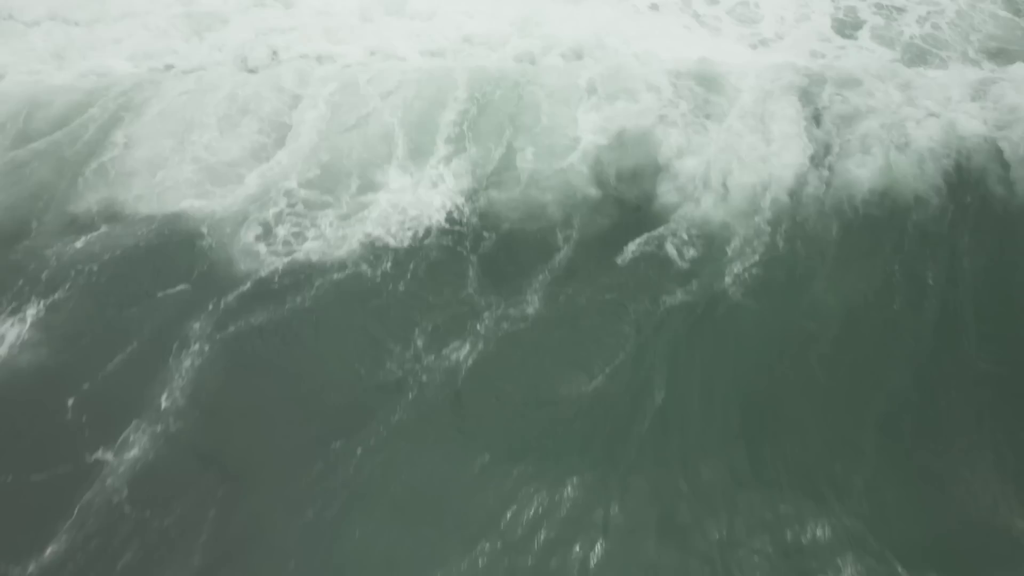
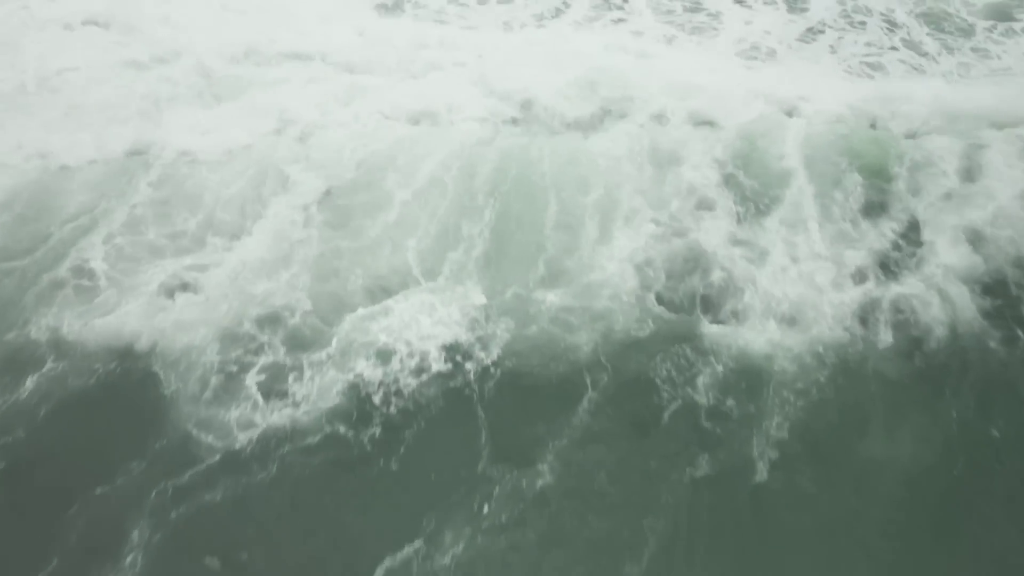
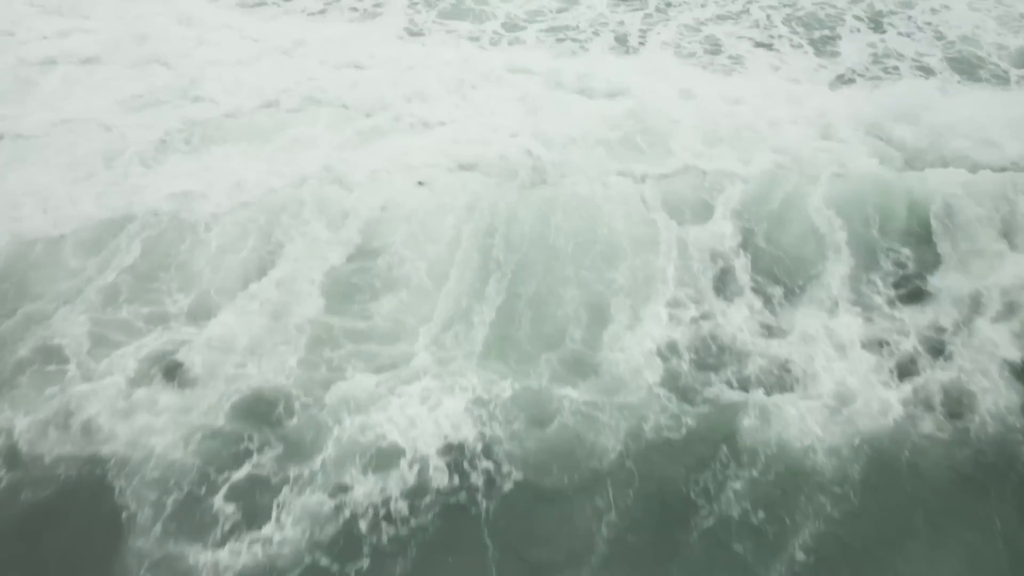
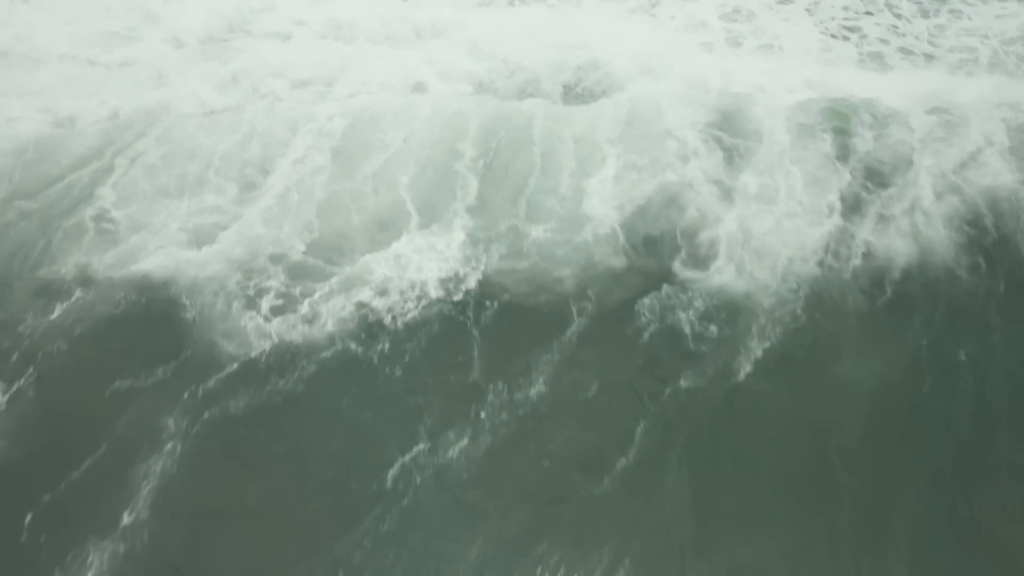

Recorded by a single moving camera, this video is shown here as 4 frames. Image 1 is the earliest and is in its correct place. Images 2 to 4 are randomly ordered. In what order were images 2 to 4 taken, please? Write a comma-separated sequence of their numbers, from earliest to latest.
4, 2, 3
